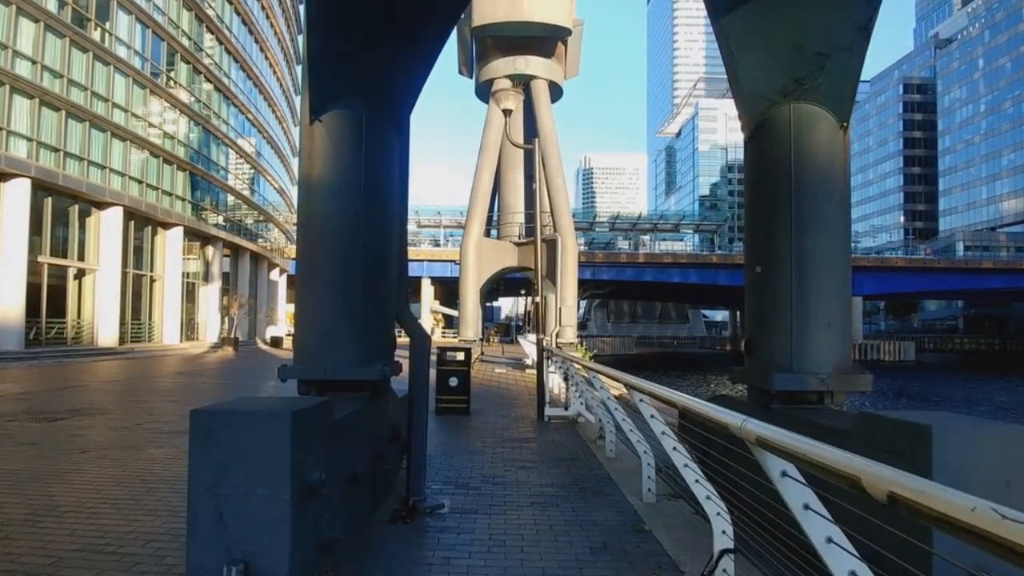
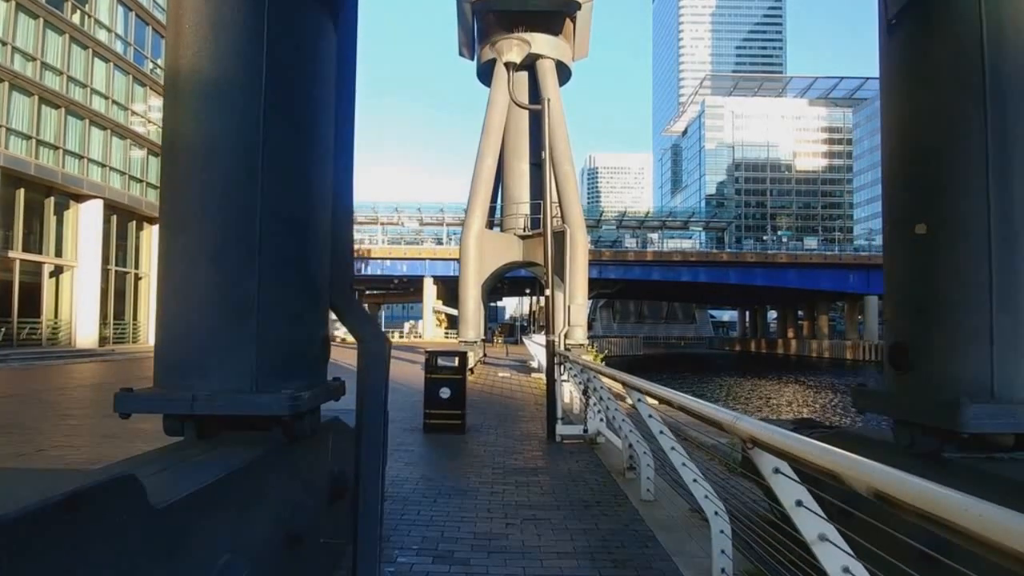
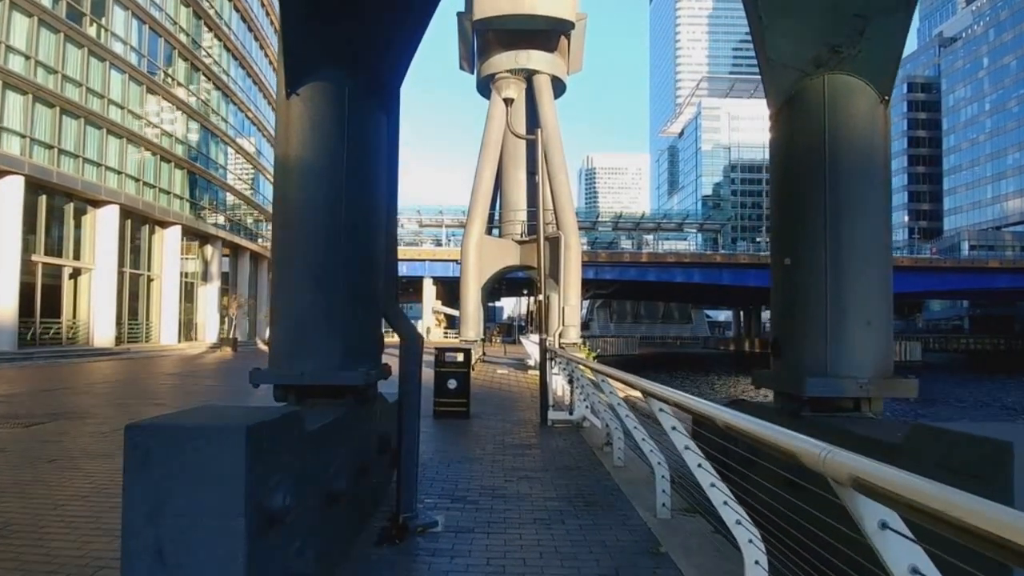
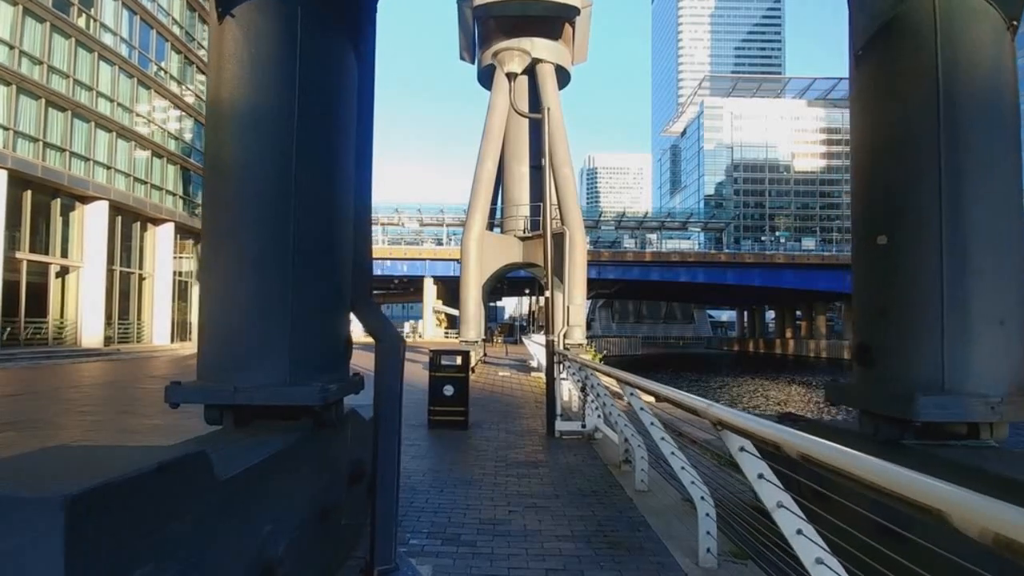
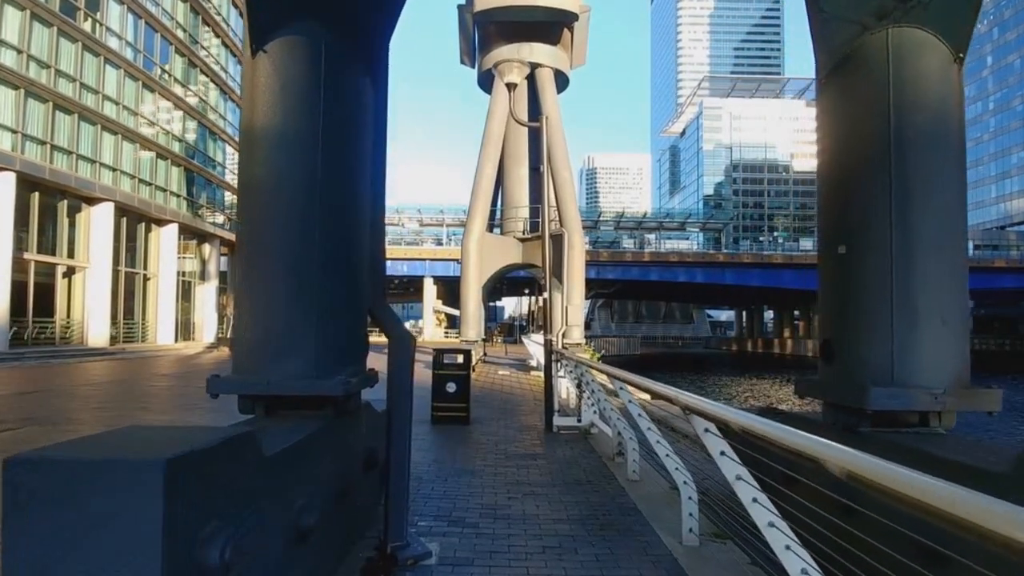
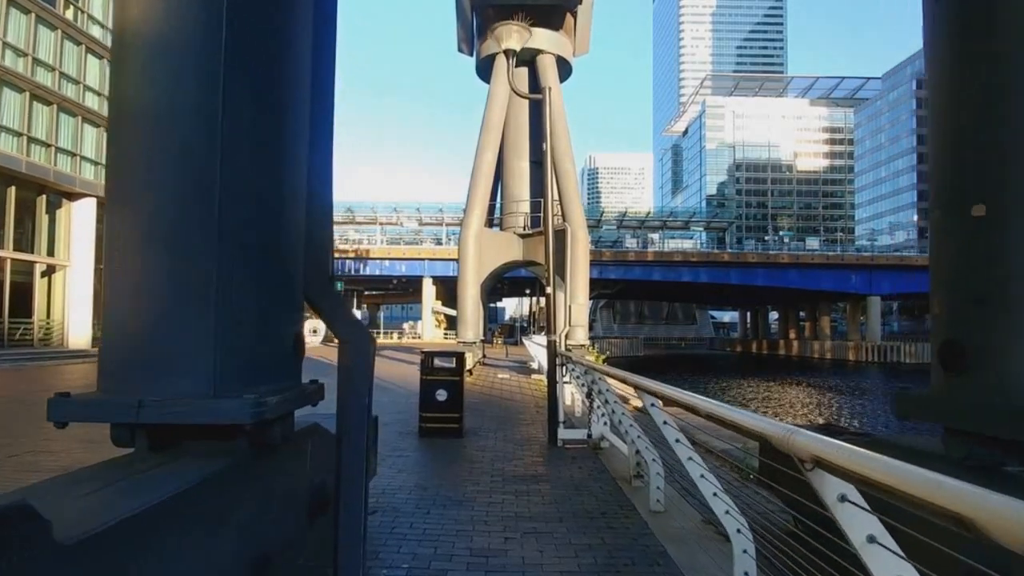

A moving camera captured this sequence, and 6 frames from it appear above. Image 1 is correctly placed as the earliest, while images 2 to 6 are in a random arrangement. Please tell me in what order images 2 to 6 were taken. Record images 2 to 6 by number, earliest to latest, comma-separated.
3, 5, 4, 2, 6
